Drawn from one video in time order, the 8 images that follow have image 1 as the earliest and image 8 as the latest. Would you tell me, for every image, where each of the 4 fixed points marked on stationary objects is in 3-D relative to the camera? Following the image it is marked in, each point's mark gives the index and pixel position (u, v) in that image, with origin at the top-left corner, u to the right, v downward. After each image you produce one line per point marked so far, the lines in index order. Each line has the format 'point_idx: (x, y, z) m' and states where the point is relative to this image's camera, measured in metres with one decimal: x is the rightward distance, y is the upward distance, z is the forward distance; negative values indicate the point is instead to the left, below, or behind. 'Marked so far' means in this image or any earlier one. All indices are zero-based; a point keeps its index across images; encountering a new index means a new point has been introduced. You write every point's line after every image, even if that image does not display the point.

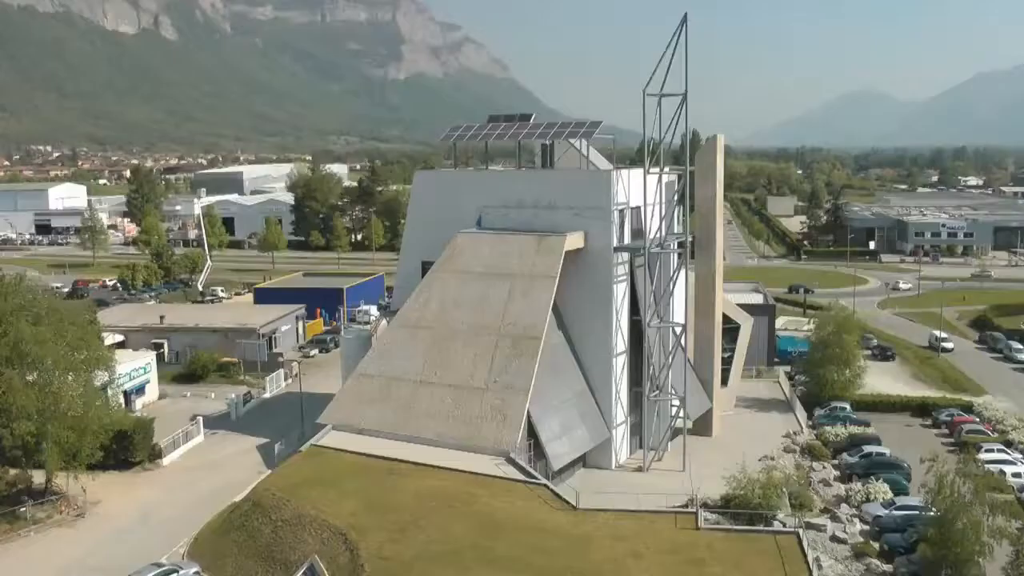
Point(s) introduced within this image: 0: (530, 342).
0: (+0.4, -1.2, +19.0) m
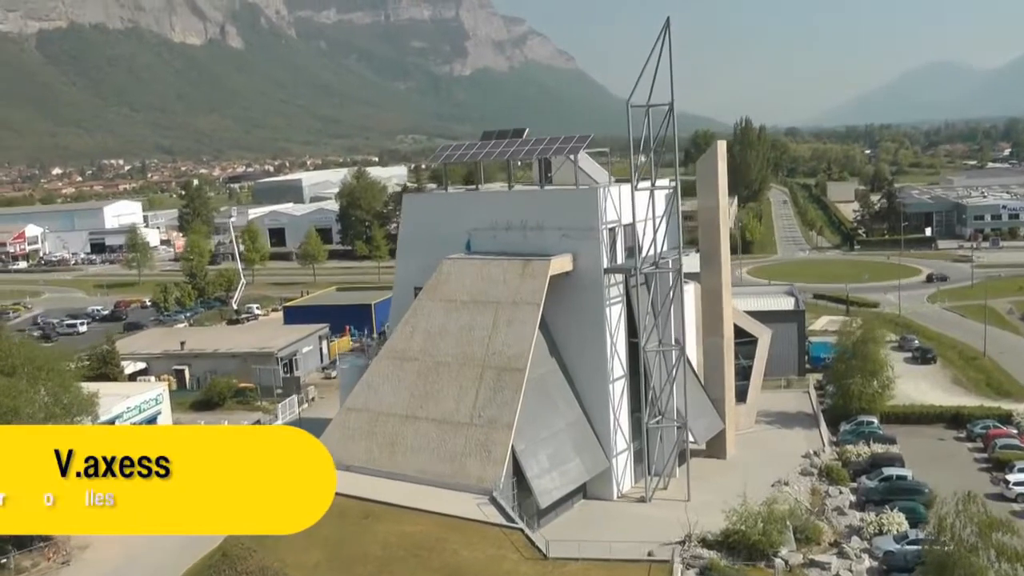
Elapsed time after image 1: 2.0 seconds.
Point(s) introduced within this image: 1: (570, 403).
0: (+0.1, -1.8, +18.2) m
1: (+1.3, -2.6, +19.9) m
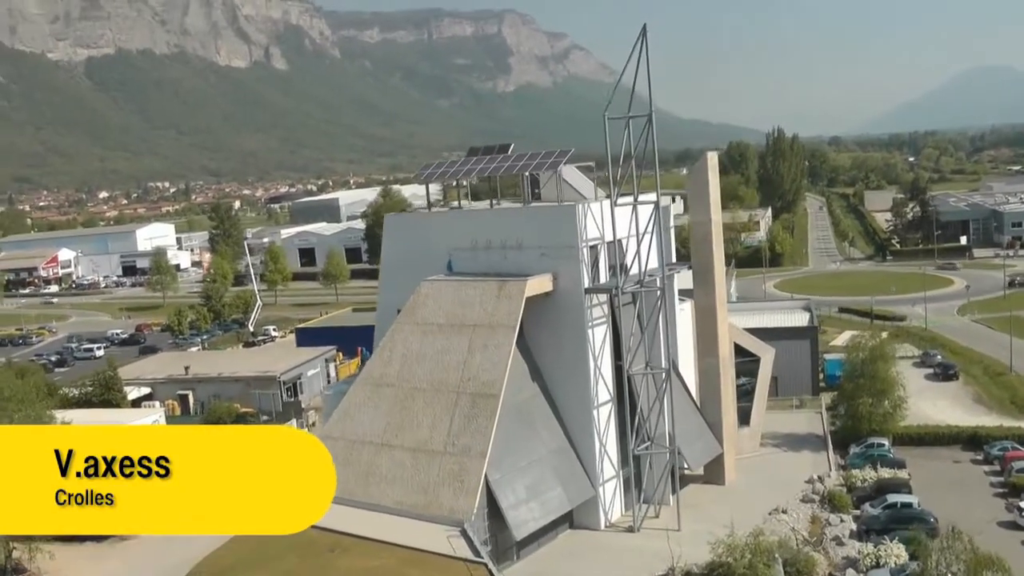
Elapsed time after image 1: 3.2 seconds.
0: (-0.5, -2.2, +17.5) m
1: (+0.9, -3.1, +19.2) m
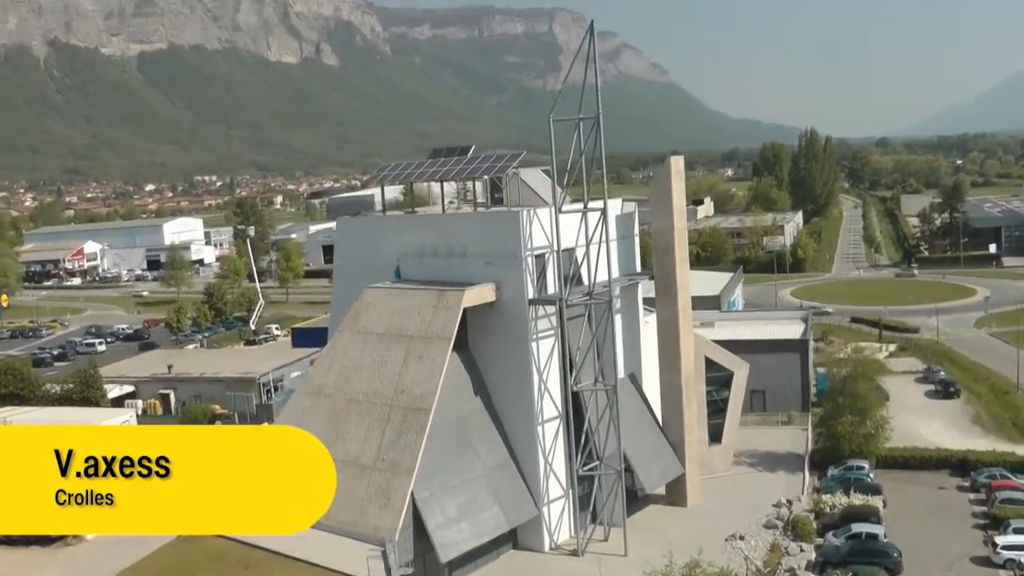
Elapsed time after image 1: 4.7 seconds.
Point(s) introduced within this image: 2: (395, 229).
0: (-1.8, -2.4, +16.8) m
1: (-0.4, -3.3, +18.3) m
2: (-2.7, +1.4, +19.9) m
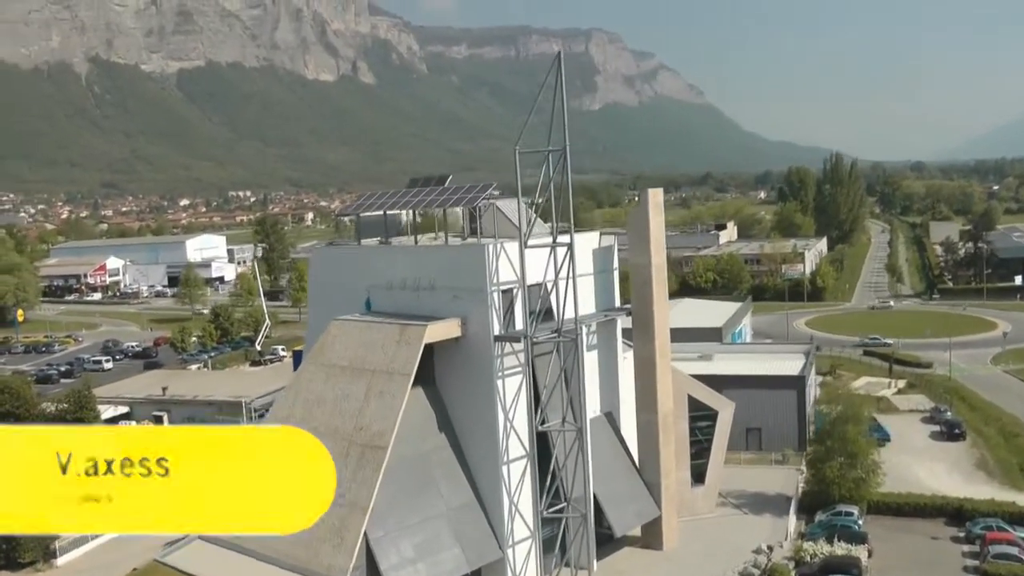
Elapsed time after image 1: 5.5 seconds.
0: (-2.6, -3.1, +16.4) m
1: (-1.1, -4.0, +17.9) m
2: (-3.3, +0.6, +19.6) m
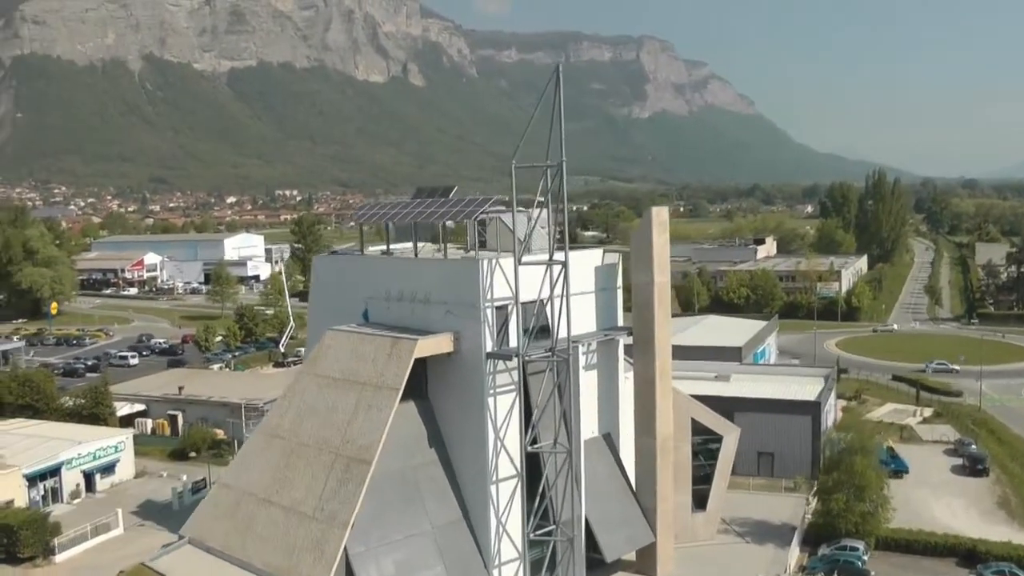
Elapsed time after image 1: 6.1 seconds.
0: (-2.8, -3.3, +16.2) m
1: (-1.3, -4.3, +17.6) m
2: (-3.3, +0.4, +19.5) m
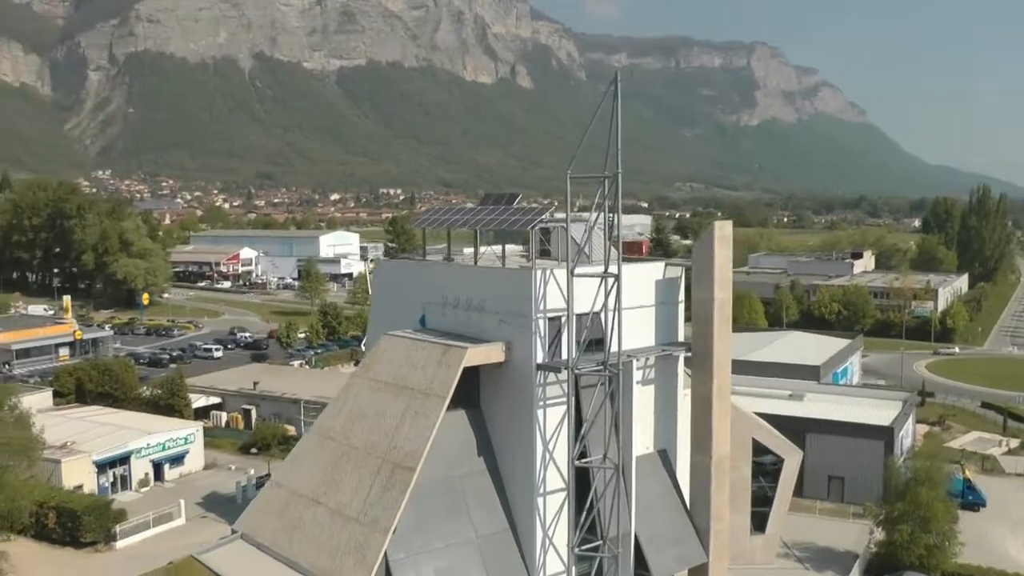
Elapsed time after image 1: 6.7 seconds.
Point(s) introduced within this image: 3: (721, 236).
0: (-2.0, -3.4, +16.3) m
1: (-0.4, -4.5, +17.6) m
2: (-2.0, +0.3, +19.7) m
3: (+4.5, +1.1, +18.6) m
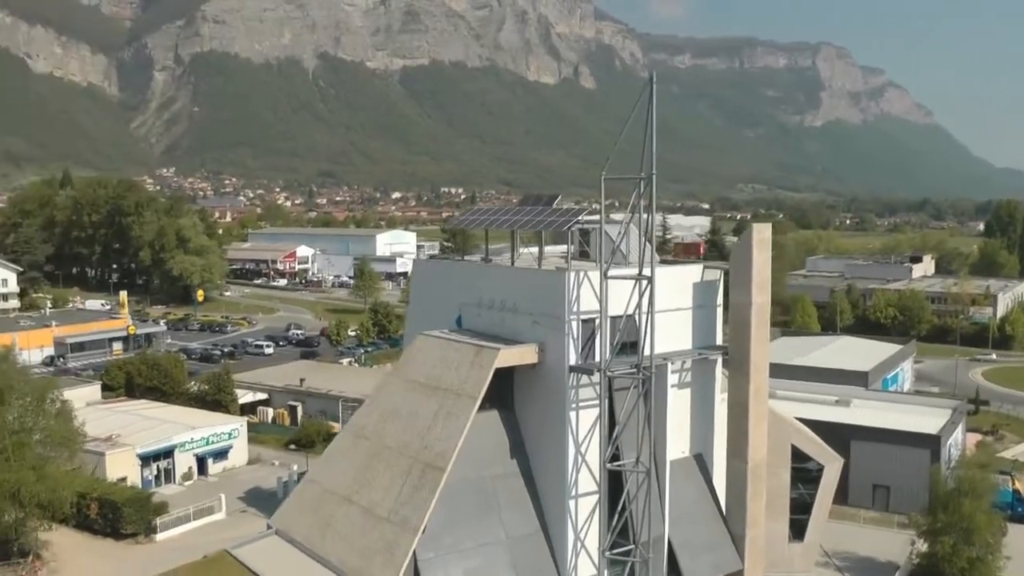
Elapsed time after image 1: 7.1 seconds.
0: (-1.4, -3.5, +16.4) m
1: (+0.2, -4.5, +17.6) m
2: (-1.2, +0.3, +19.8) m
3: (+5.3, +1.0, +18.4) m
